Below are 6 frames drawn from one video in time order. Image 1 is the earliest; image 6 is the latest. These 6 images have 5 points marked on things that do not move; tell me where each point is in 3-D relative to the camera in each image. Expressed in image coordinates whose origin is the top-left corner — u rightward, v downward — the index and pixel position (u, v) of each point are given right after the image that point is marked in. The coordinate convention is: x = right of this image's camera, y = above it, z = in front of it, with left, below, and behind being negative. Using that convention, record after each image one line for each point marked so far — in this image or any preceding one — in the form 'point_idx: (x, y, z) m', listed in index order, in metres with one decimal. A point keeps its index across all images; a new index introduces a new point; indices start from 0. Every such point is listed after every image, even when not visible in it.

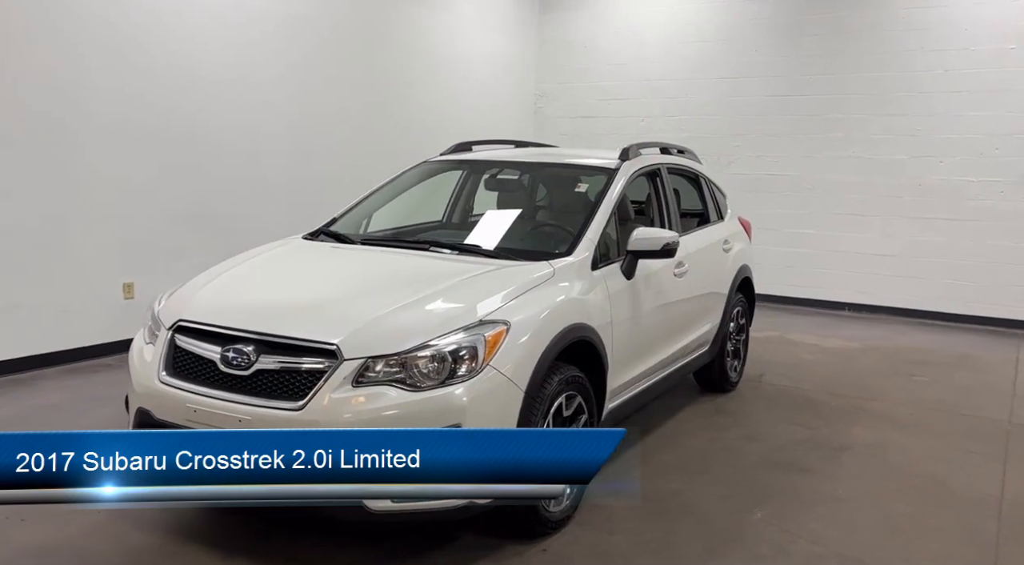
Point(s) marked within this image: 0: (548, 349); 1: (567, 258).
0: (+0.1, -0.2, +2.6) m
1: (+0.2, +0.1, +3.0) m
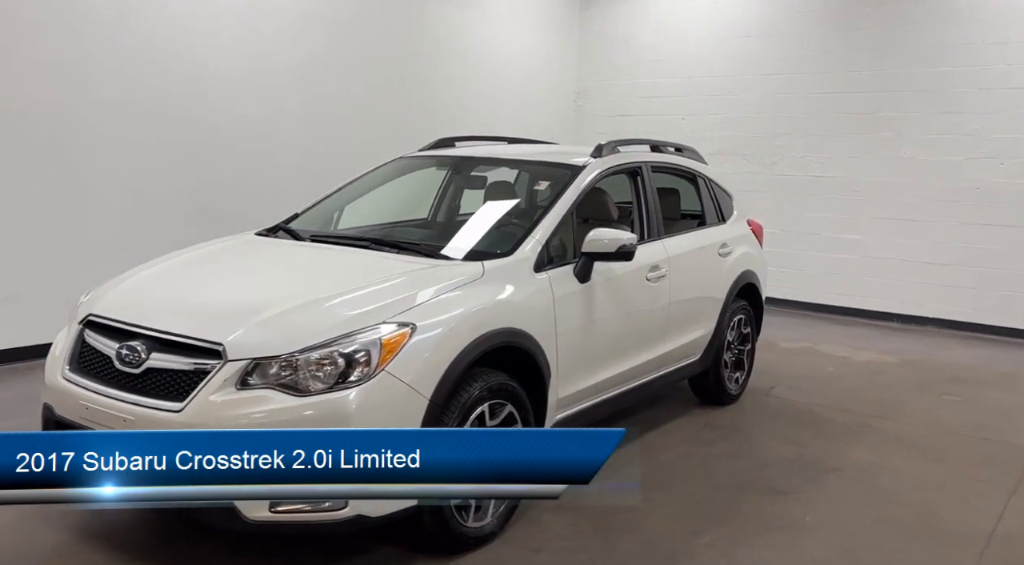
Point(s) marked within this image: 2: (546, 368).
0: (-0.2, -0.2, +2.5) m
1: (0.0, +0.1, +2.8) m
2: (+0.1, -0.3, +2.8) m
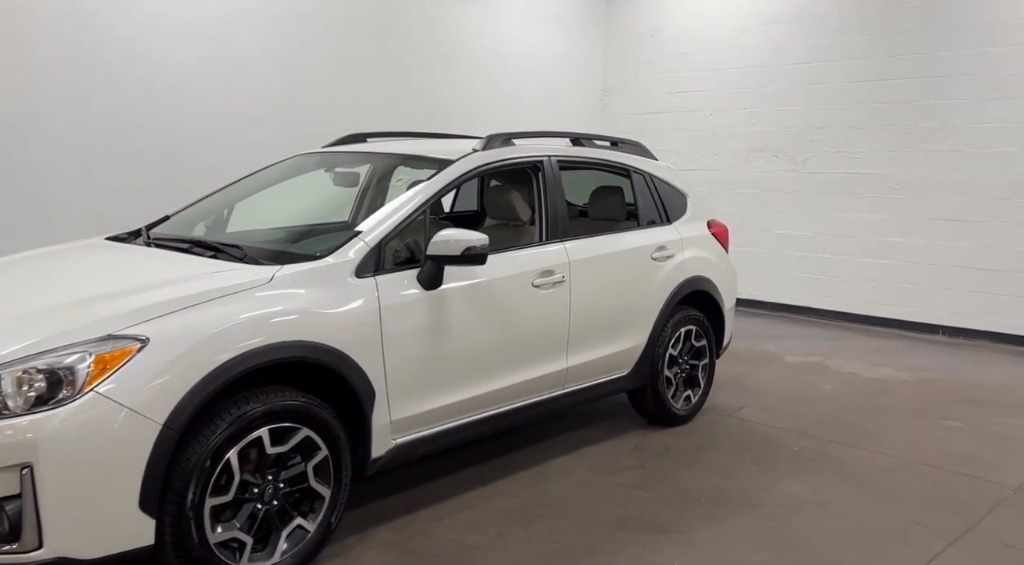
0: (-0.8, -0.2, +2.2) m
1: (-0.6, +0.1, +2.5) m
2: (-0.5, -0.3, +2.5) m
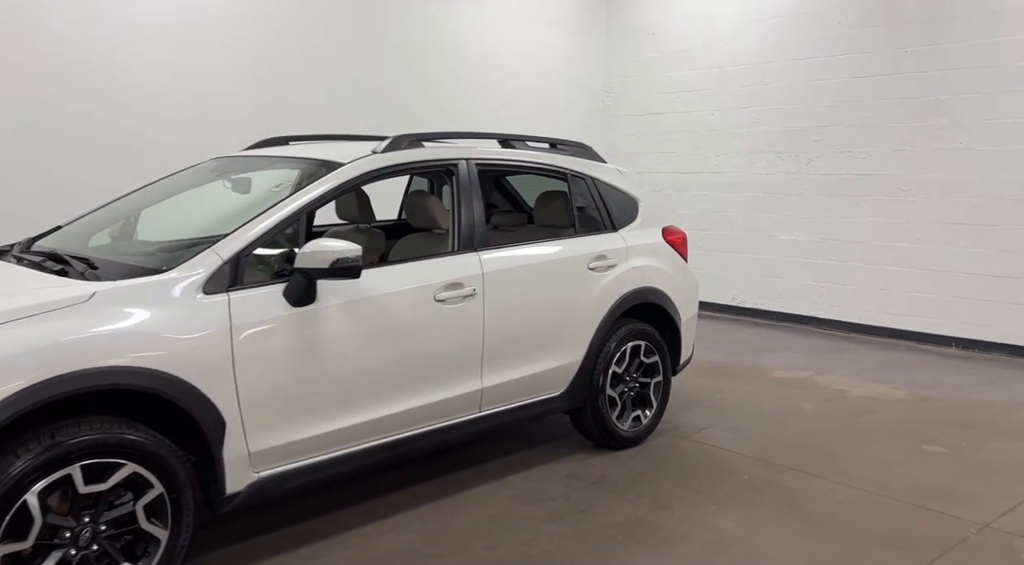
0: (-1.2, -0.3, +1.9) m
1: (-1.0, 0.0, +2.3) m
2: (-0.9, -0.4, +2.3) m
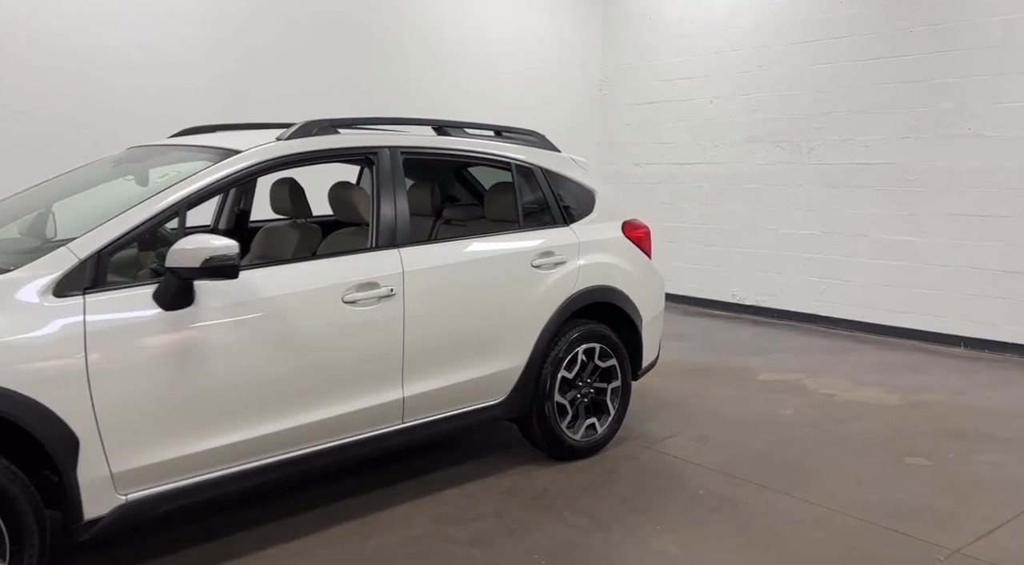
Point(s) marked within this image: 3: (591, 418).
0: (-1.5, -0.3, +1.7) m
1: (-1.3, 0.0, +2.1) m
2: (-1.2, -0.4, +2.0) m
3: (+0.4, -0.6, +3.6) m
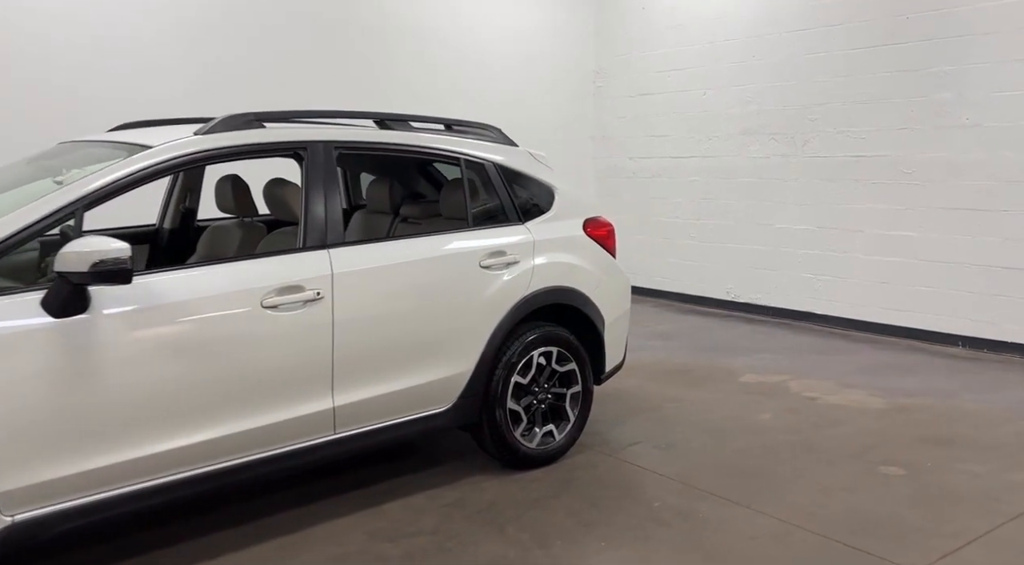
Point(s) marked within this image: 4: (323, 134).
0: (-1.8, -0.3, +1.6) m
1: (-1.5, 0.0, +1.9) m
2: (-1.4, -0.4, +1.9) m
3: (+0.2, -0.6, +3.4) m
4: (-0.7, +0.5, +2.9) m
